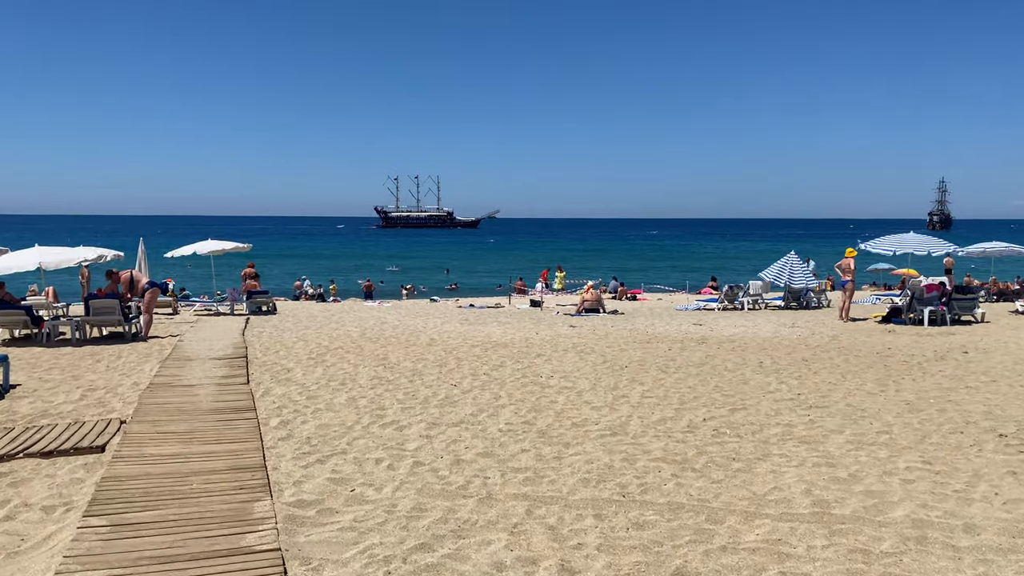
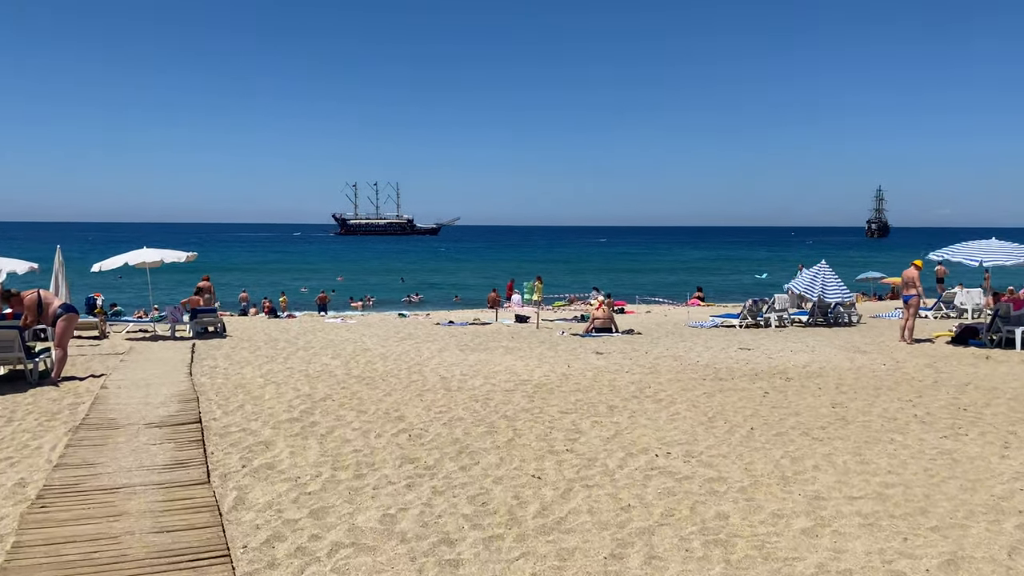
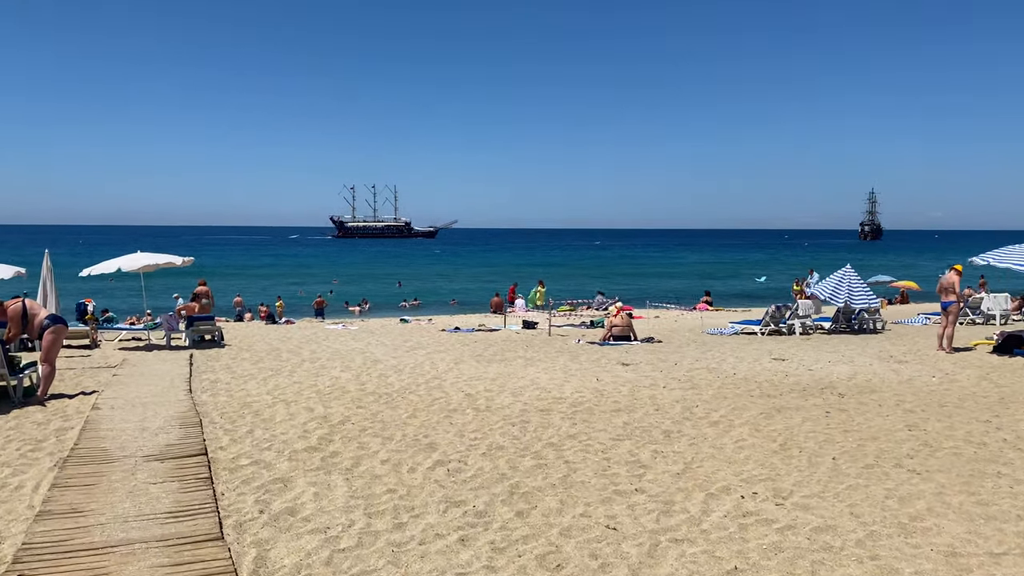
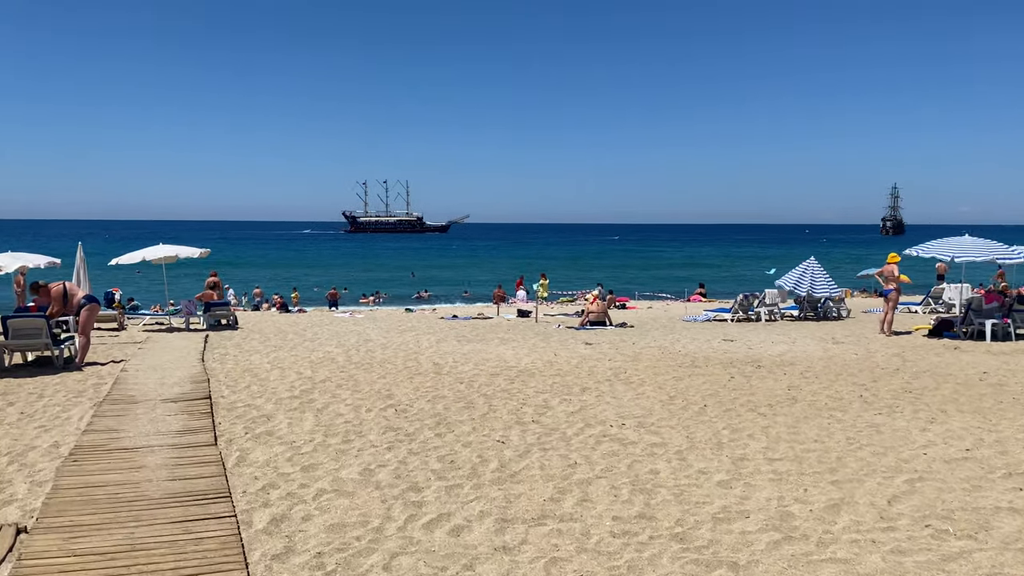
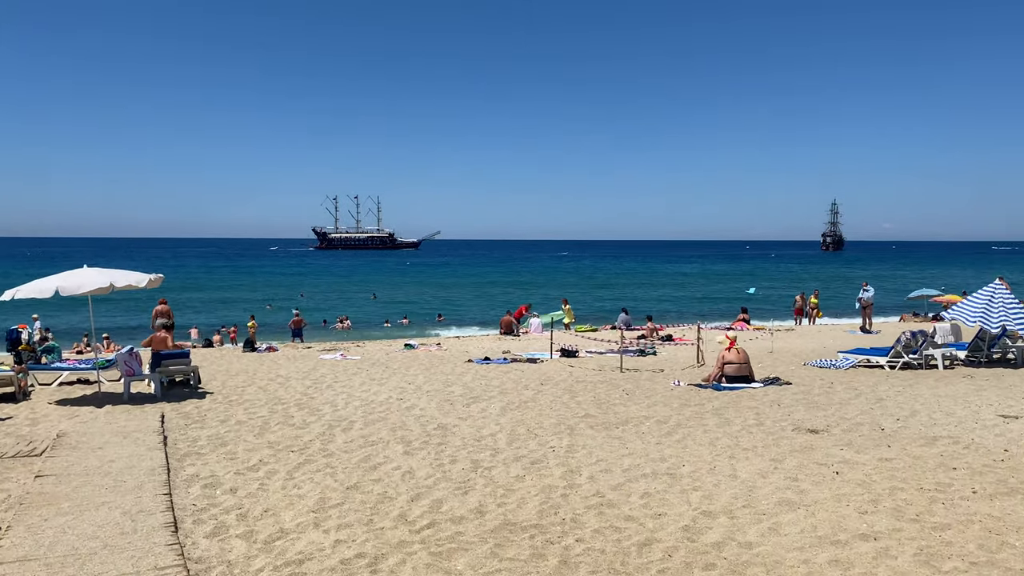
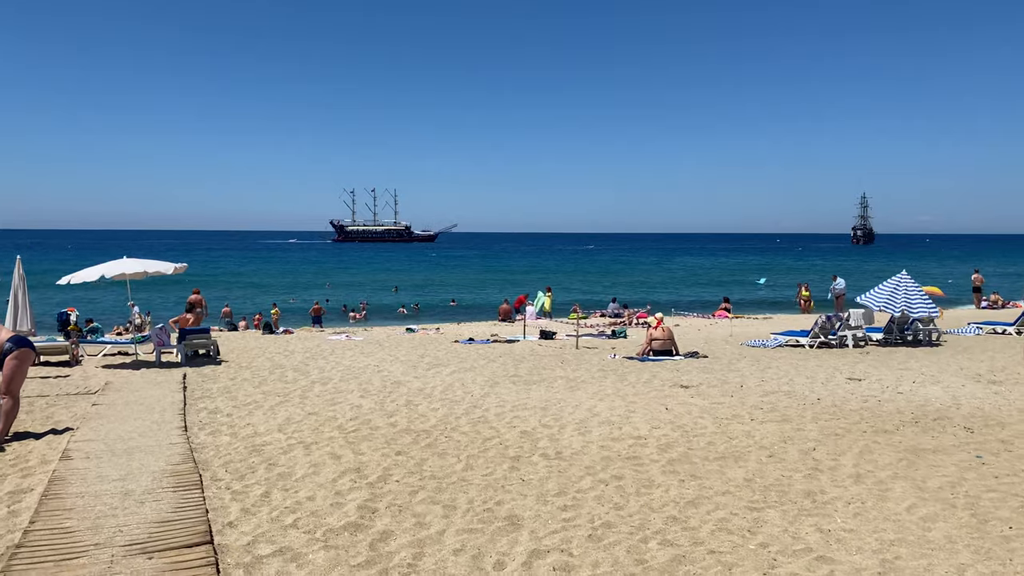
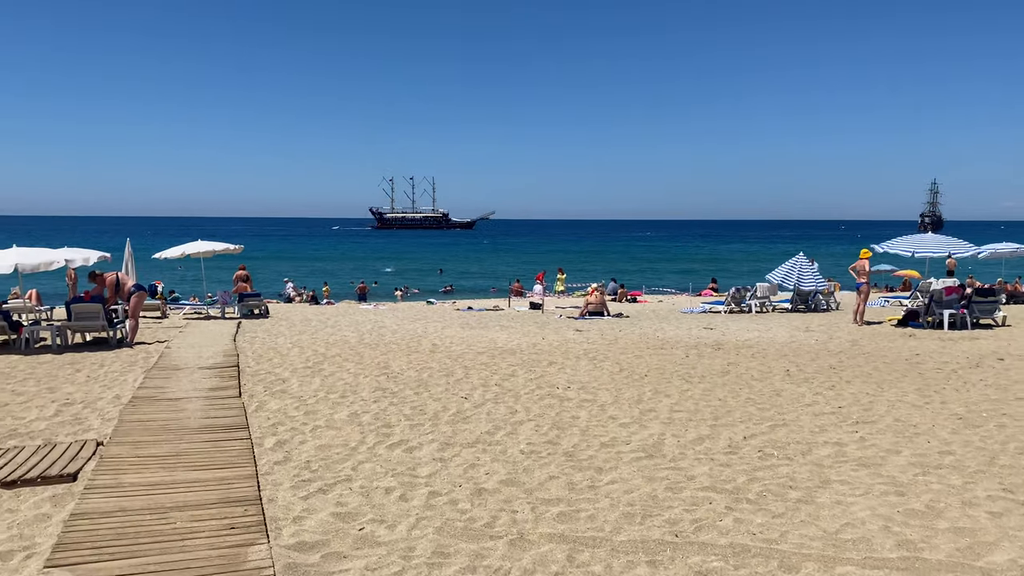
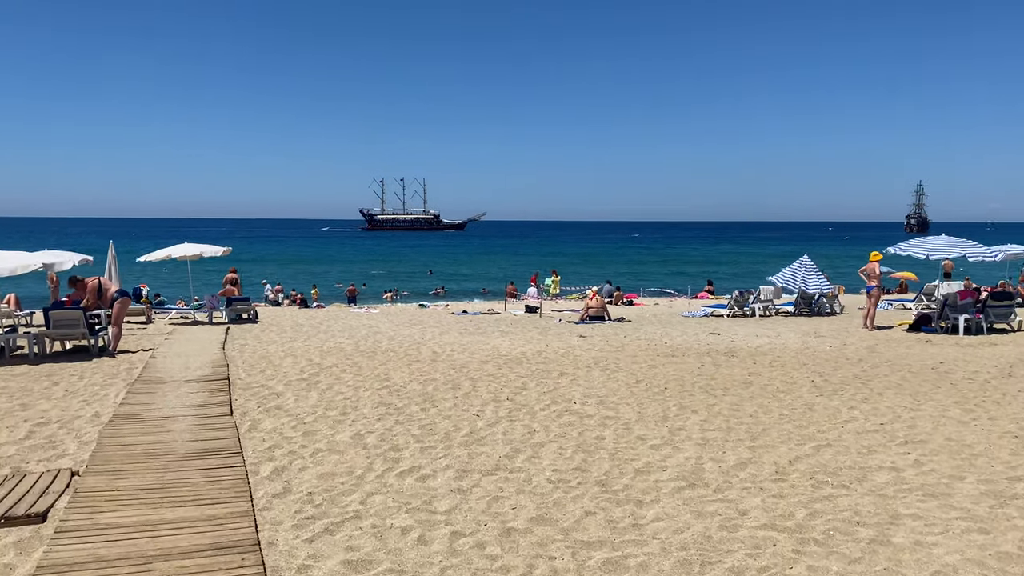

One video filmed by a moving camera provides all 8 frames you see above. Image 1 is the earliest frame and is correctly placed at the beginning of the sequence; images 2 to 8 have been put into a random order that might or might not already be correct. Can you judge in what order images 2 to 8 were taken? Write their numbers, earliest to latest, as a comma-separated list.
7, 8, 4, 2, 3, 6, 5
